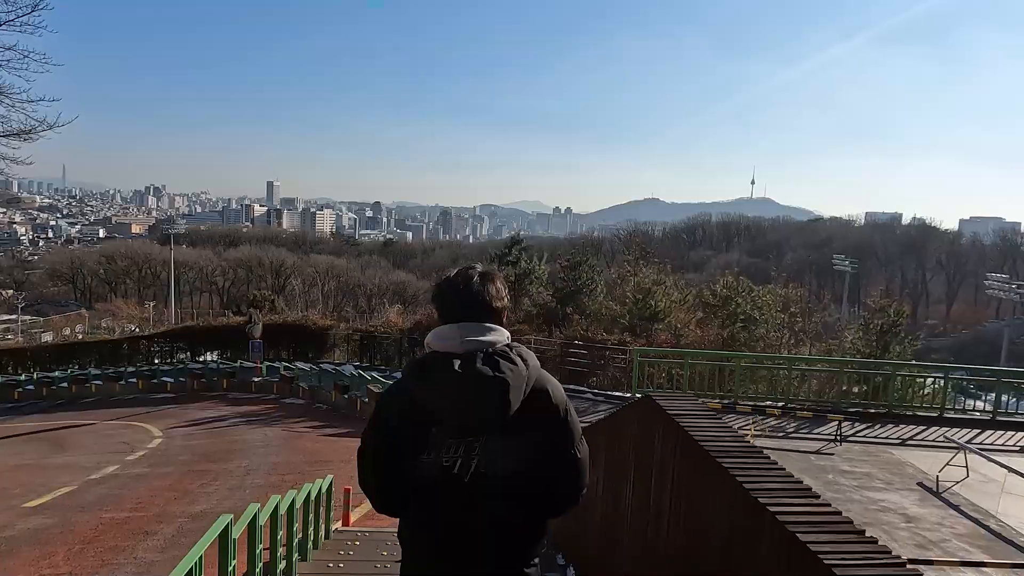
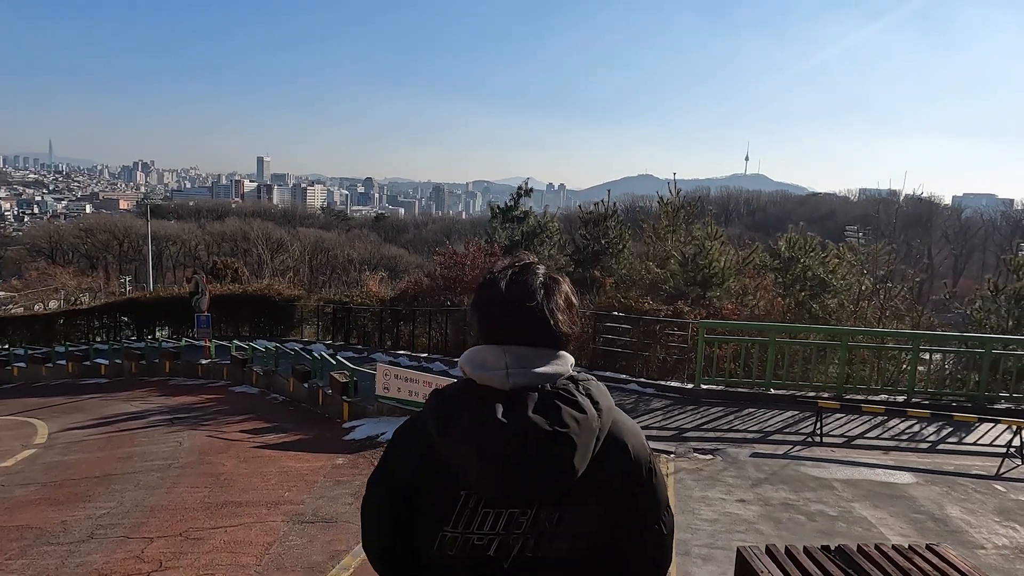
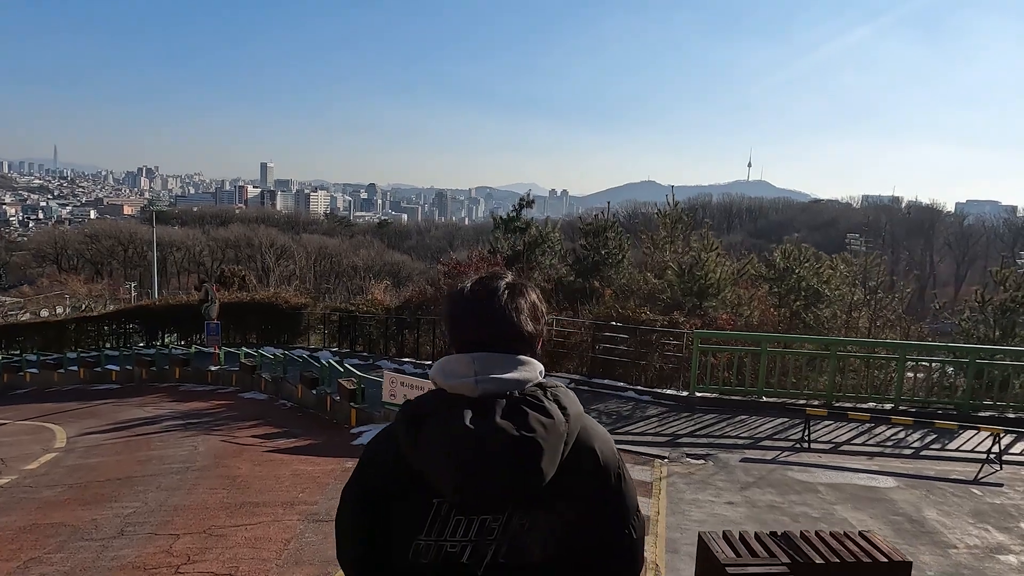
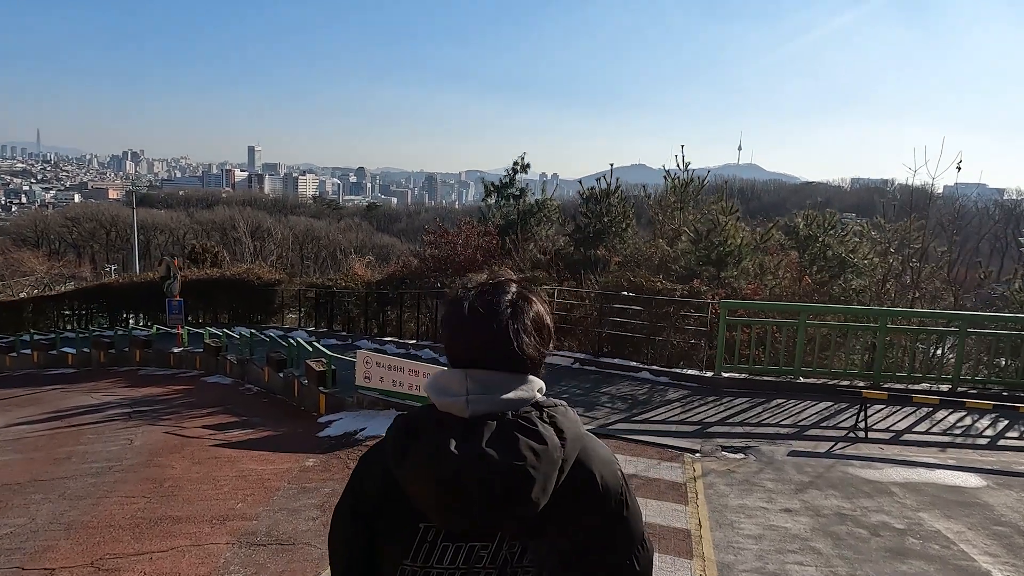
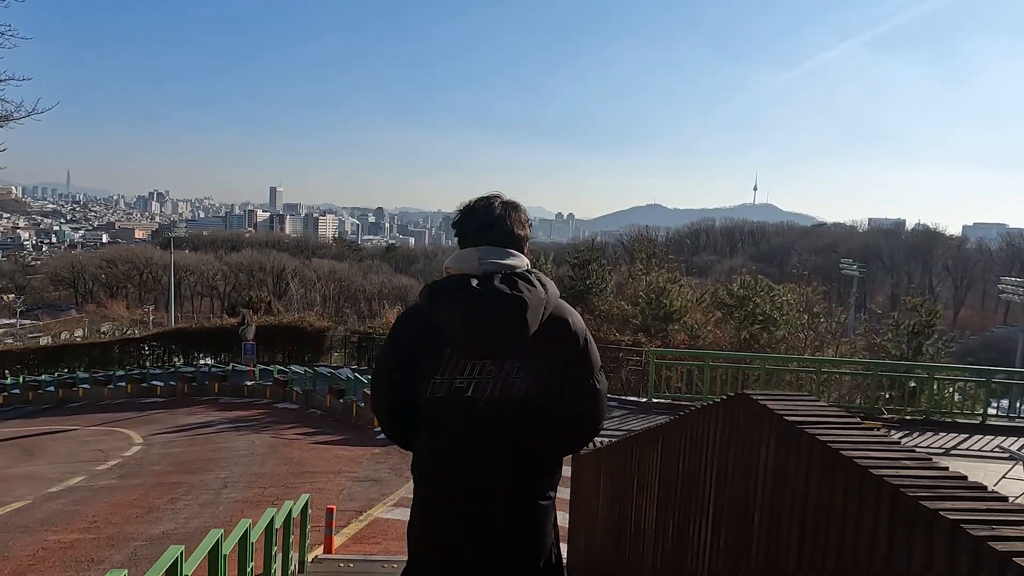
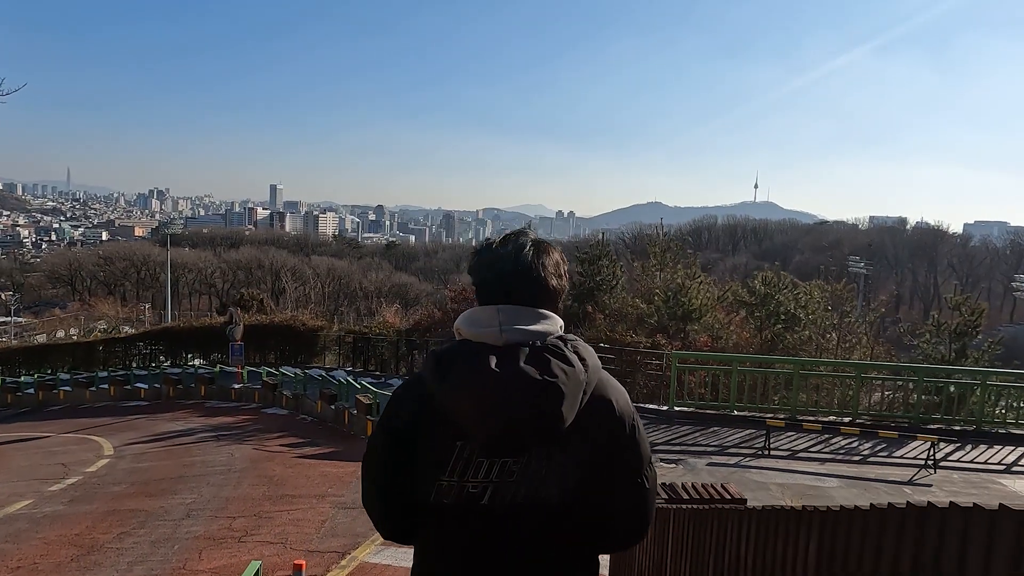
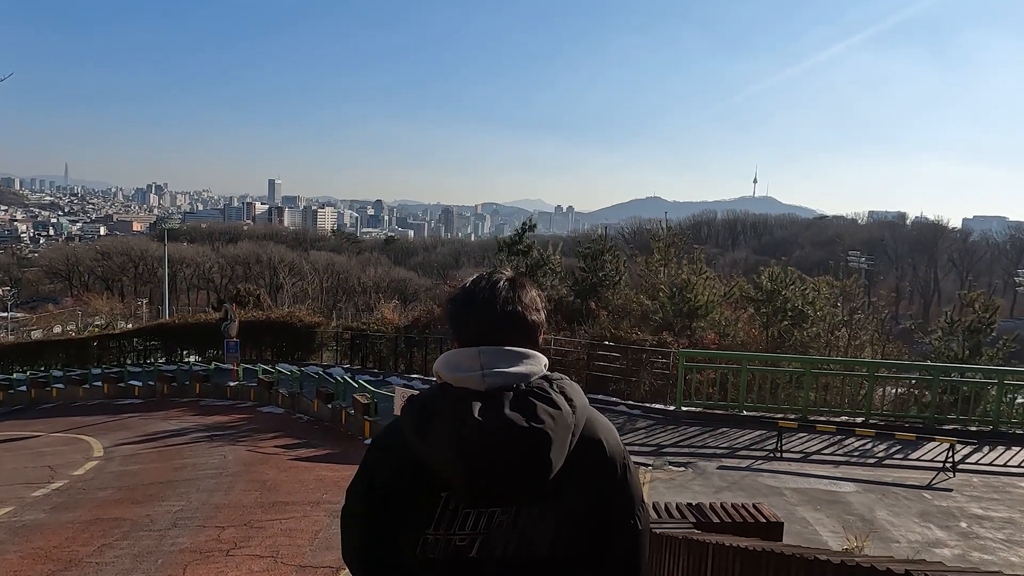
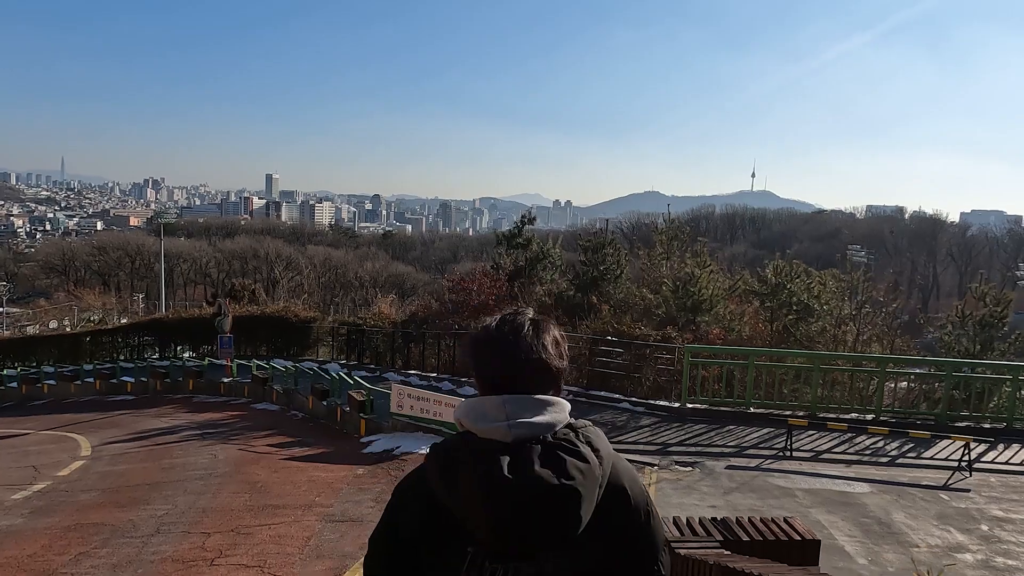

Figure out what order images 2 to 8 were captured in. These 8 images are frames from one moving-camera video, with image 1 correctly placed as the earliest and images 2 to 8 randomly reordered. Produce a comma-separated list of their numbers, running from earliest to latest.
5, 6, 7, 8, 3, 2, 4
